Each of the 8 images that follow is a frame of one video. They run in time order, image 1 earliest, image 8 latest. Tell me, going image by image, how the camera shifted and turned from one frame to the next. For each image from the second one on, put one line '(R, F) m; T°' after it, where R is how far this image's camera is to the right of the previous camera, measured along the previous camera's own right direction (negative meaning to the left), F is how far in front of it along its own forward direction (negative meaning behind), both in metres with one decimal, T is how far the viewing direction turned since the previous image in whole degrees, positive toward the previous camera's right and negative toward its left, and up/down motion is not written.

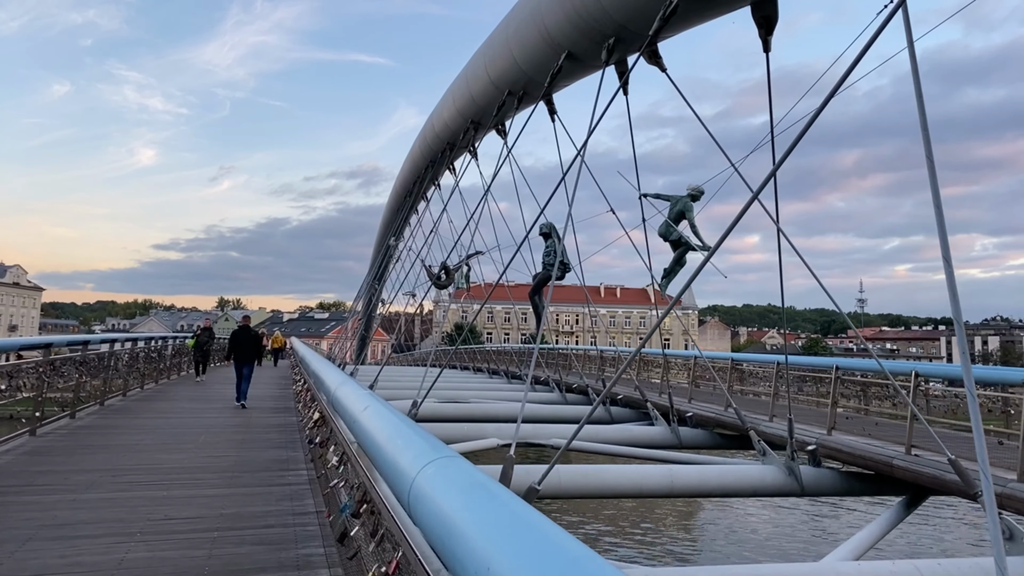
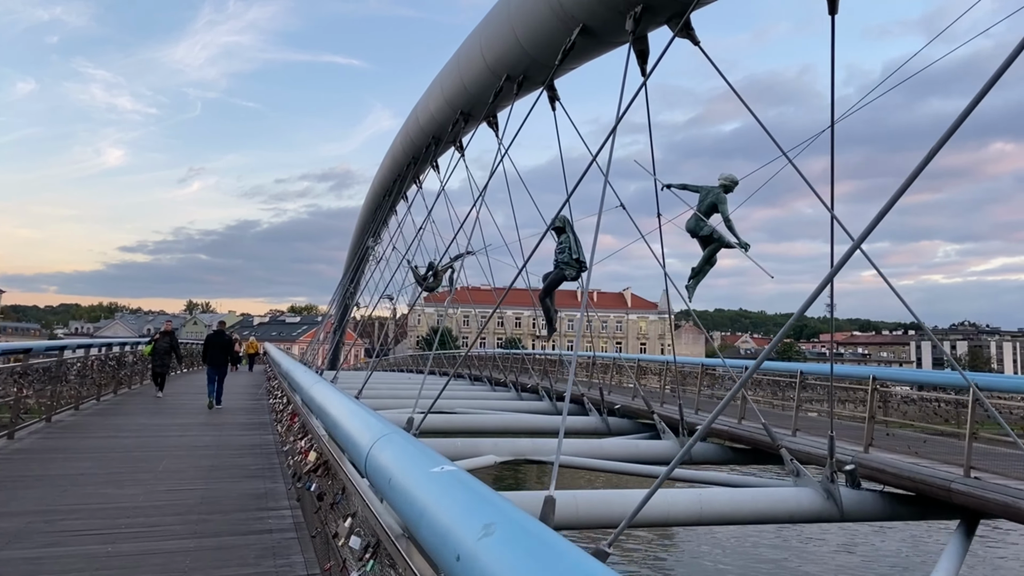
(-0.2, +0.7) m; +2°
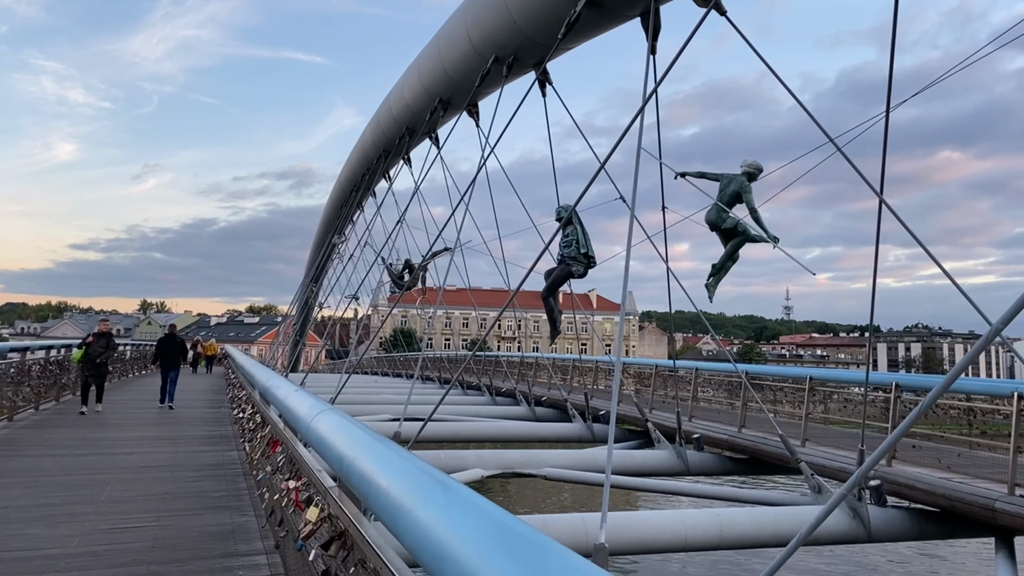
(-0.2, +0.6) m; +3°
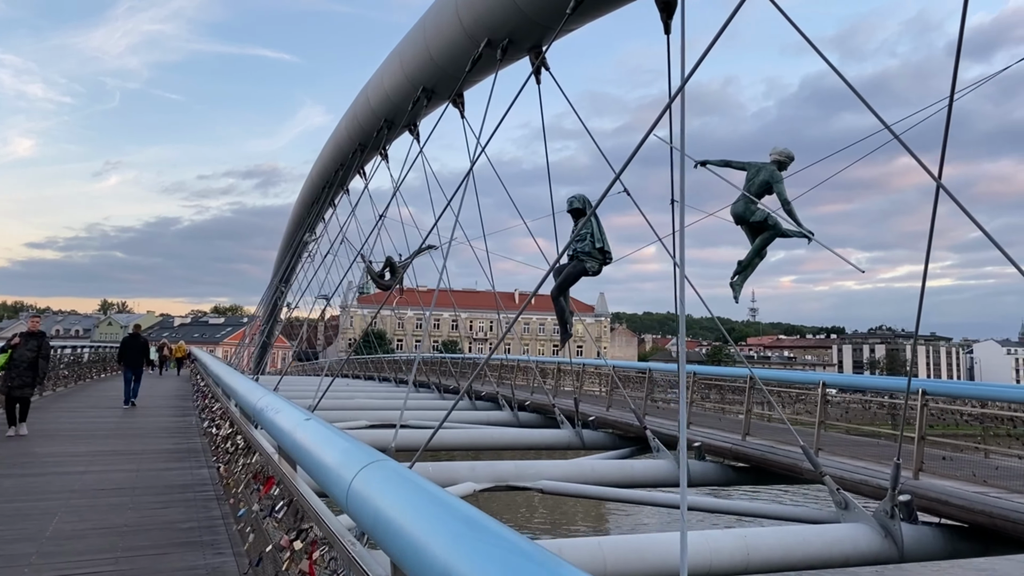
(-0.2, +0.5) m; +2°
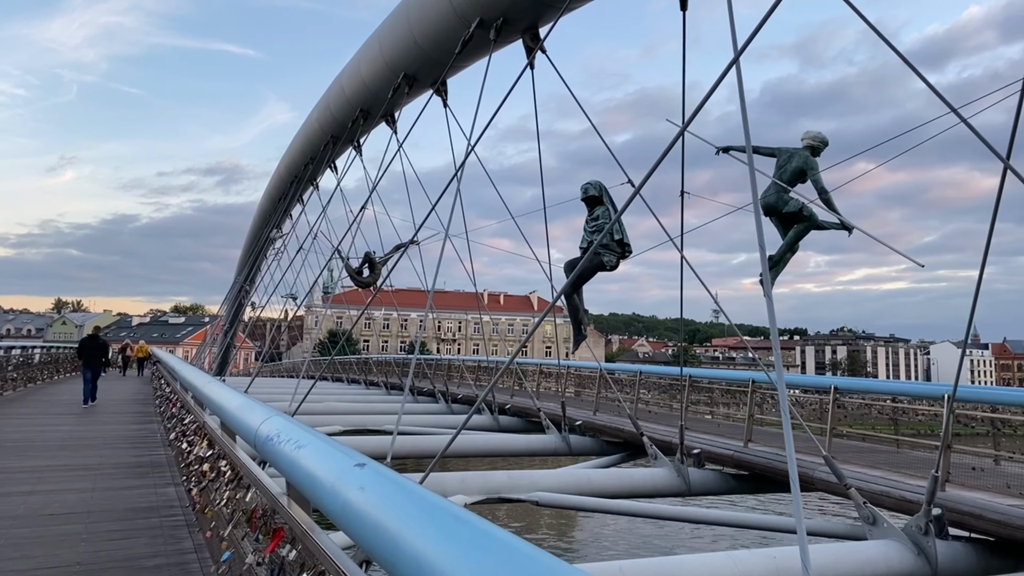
(-0.2, +0.4) m; +3°
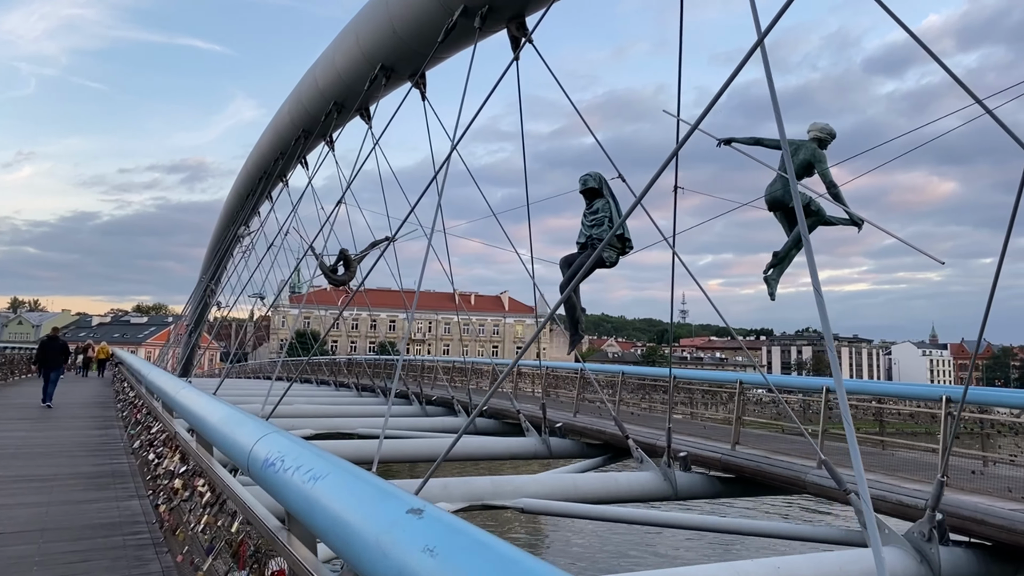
(-0.1, +0.2) m; +2°
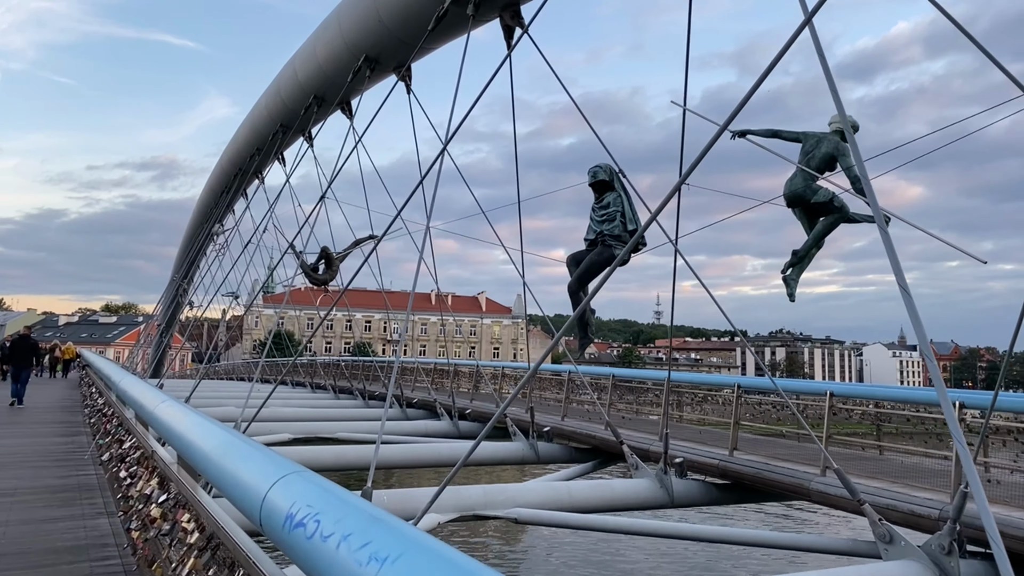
(-0.1, +0.3) m; +2°
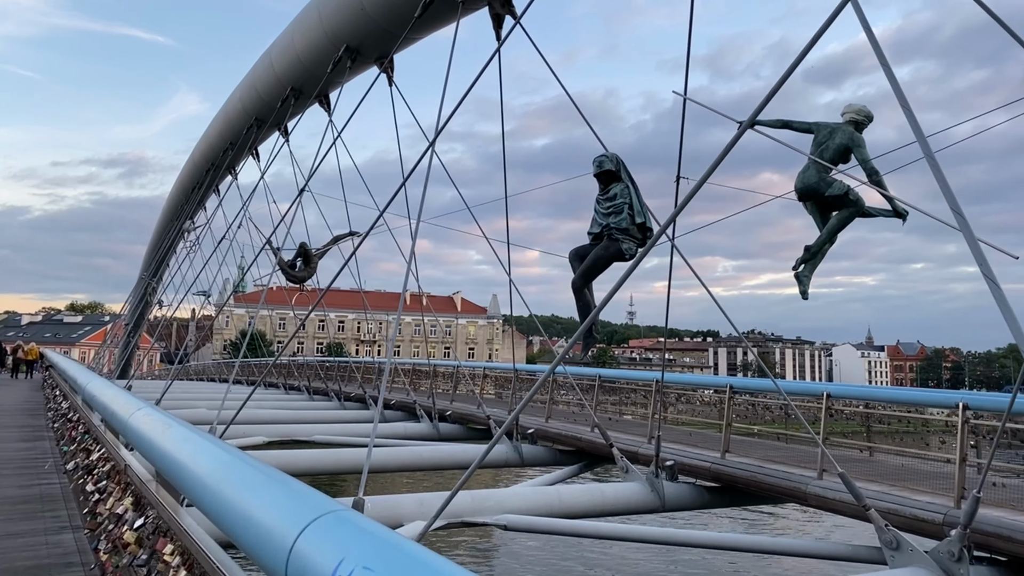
(-0.1, +0.2) m; +2°
